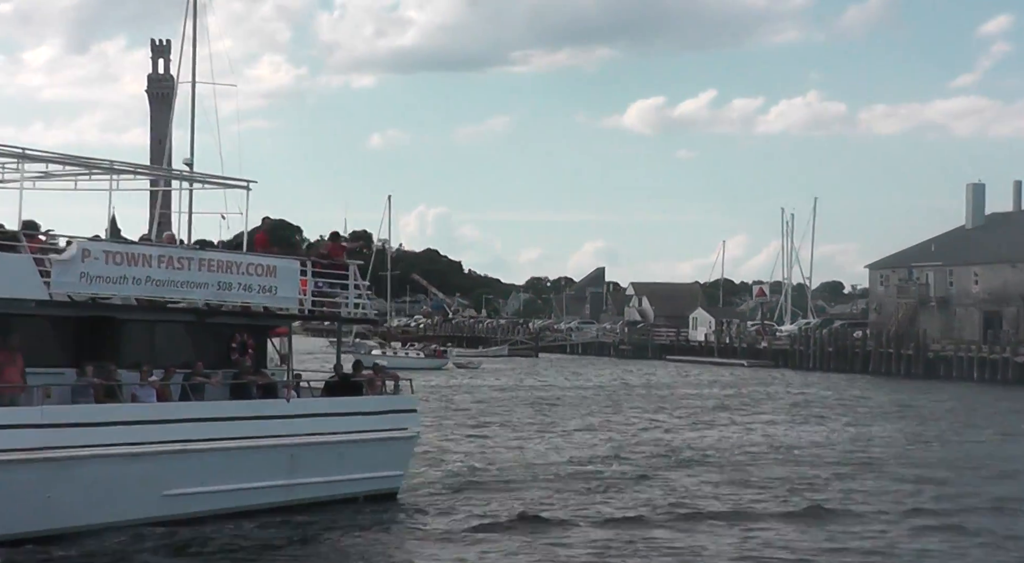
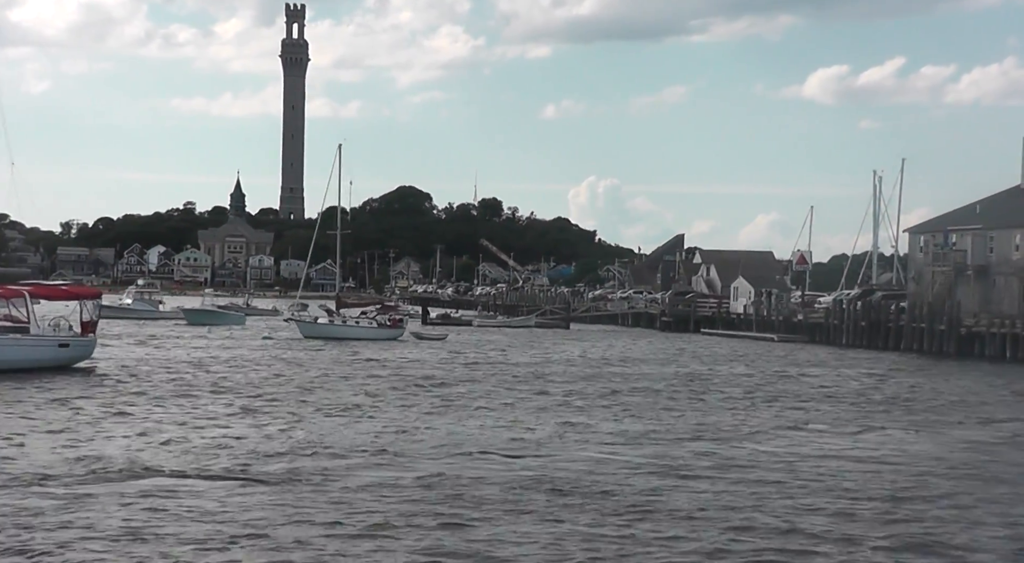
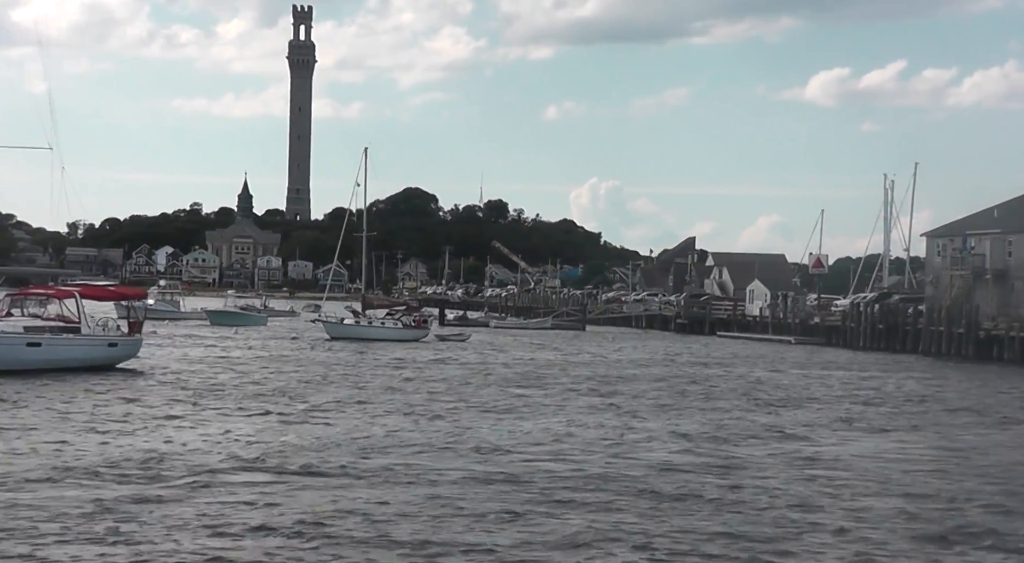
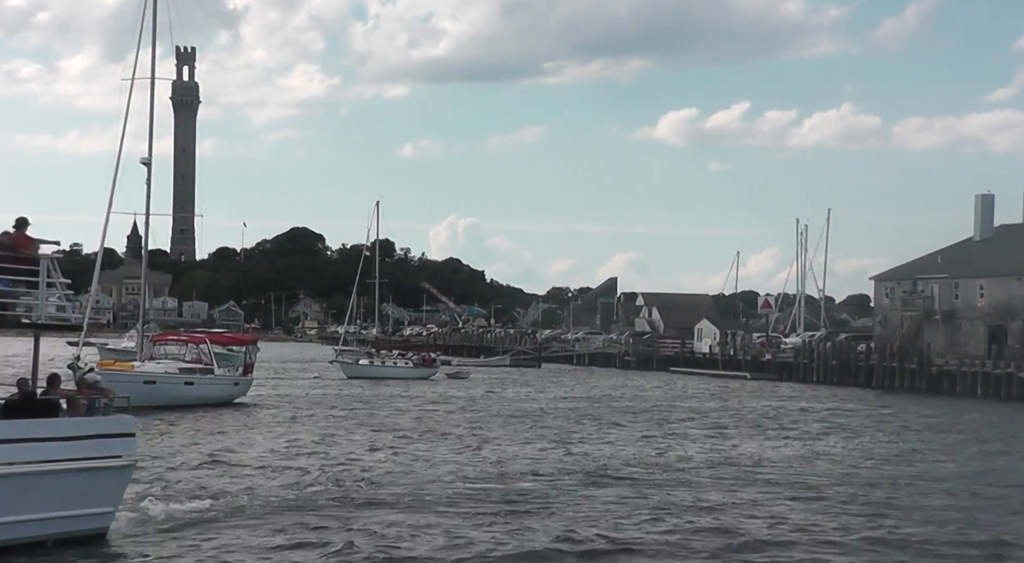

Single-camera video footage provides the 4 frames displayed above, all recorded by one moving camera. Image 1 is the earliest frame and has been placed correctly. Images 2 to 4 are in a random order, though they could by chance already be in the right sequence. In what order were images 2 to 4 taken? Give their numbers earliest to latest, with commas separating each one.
4, 3, 2
